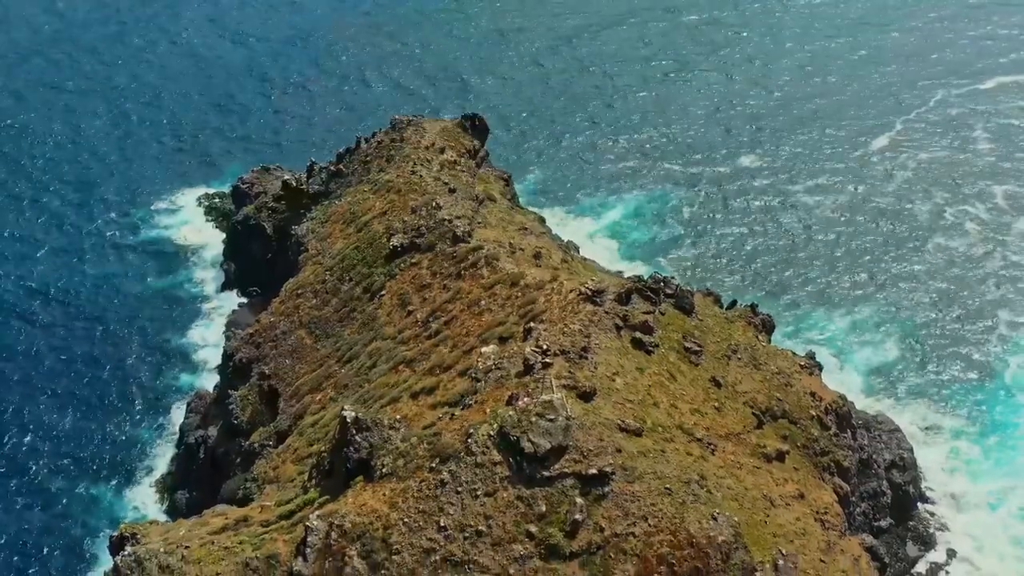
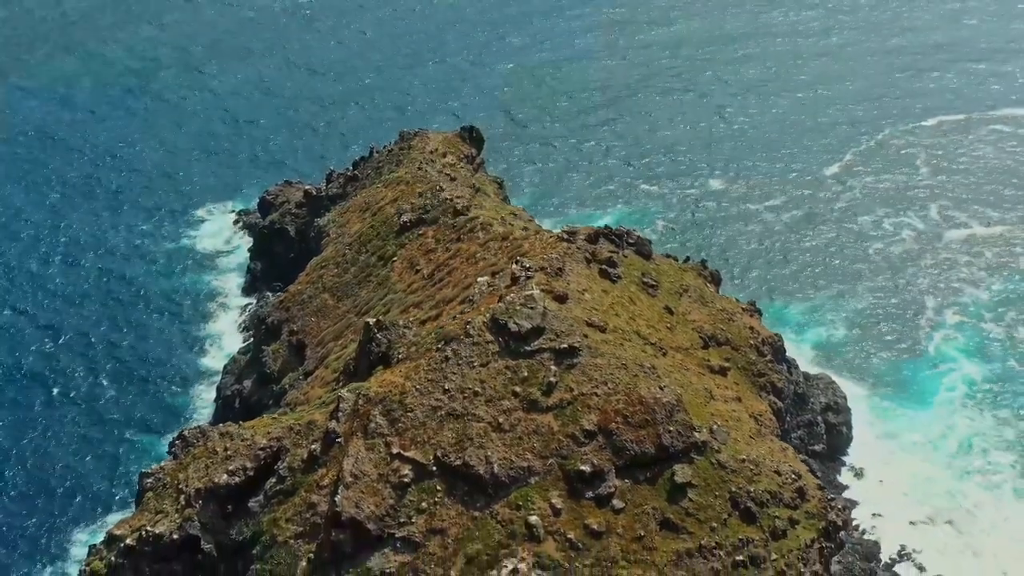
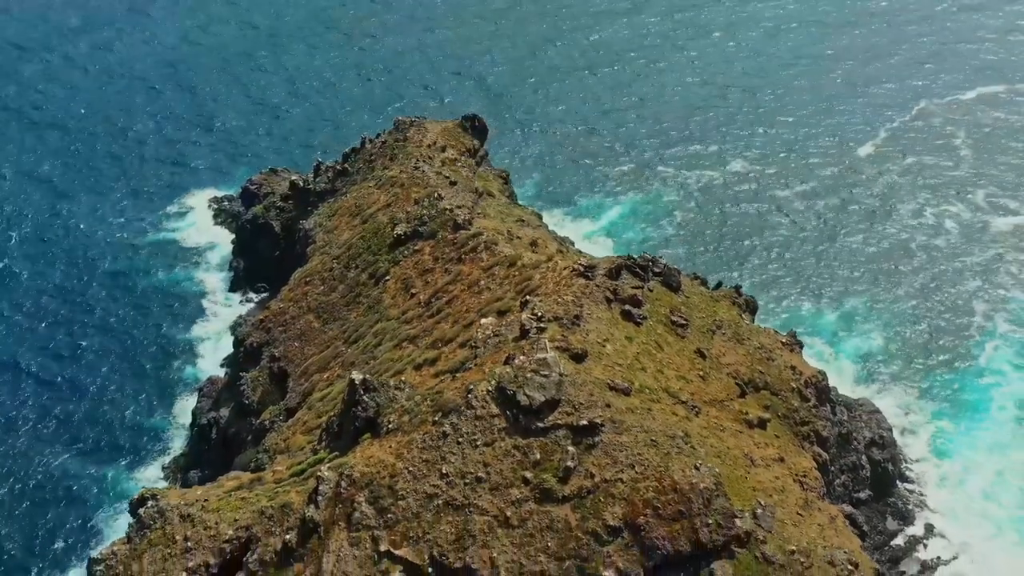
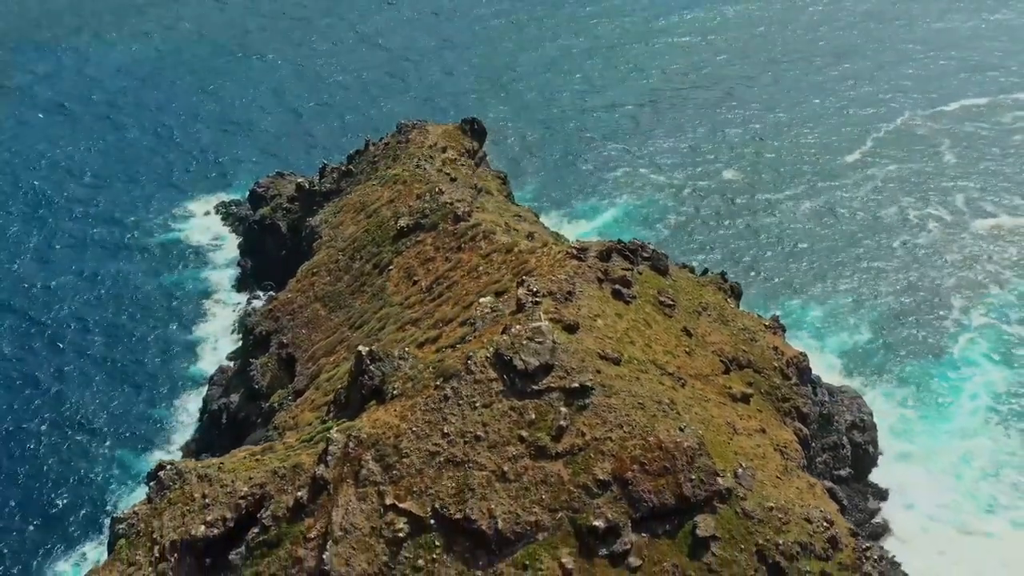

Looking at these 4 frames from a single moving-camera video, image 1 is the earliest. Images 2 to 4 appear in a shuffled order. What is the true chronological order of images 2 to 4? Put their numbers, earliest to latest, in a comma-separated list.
3, 4, 2
